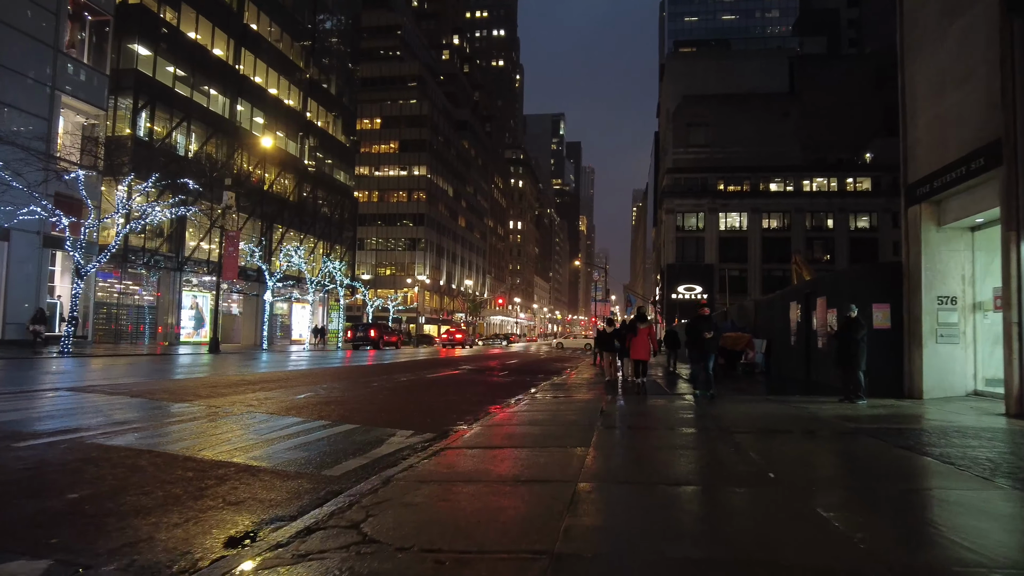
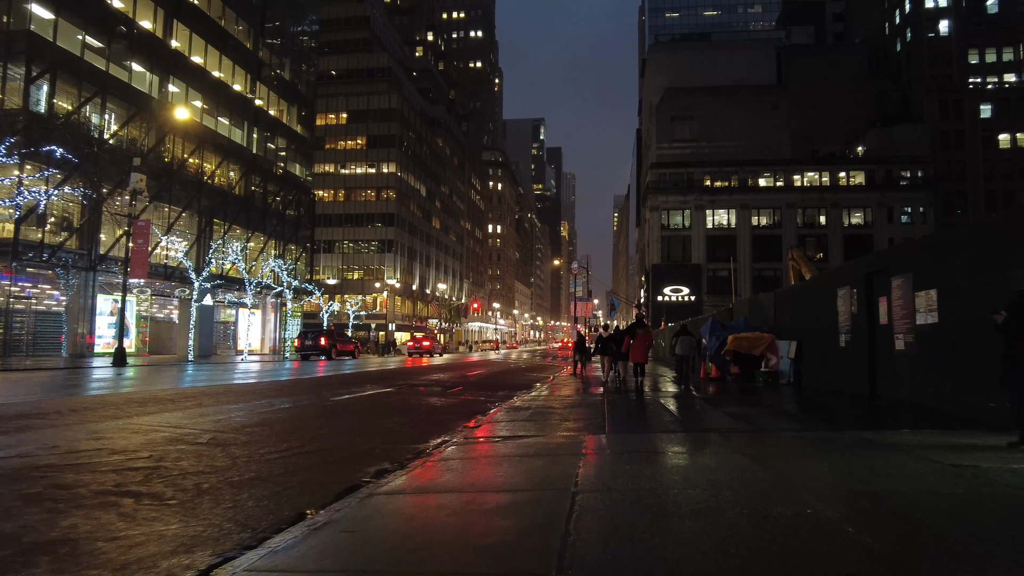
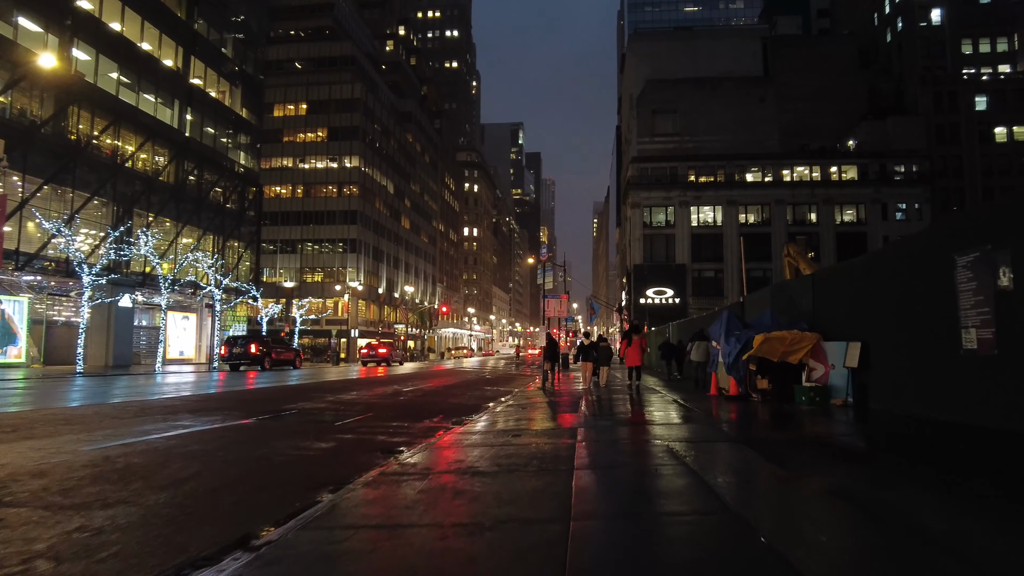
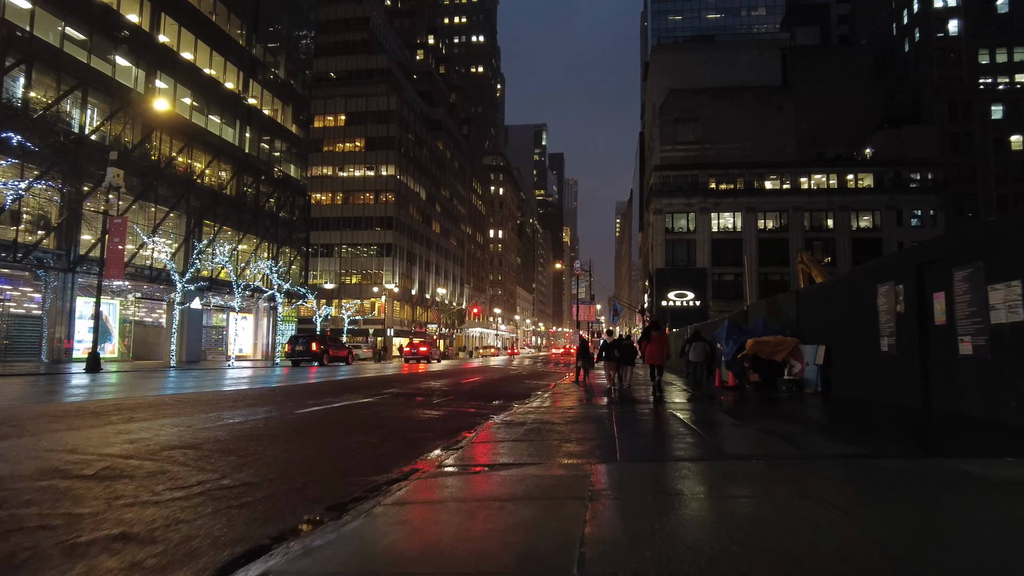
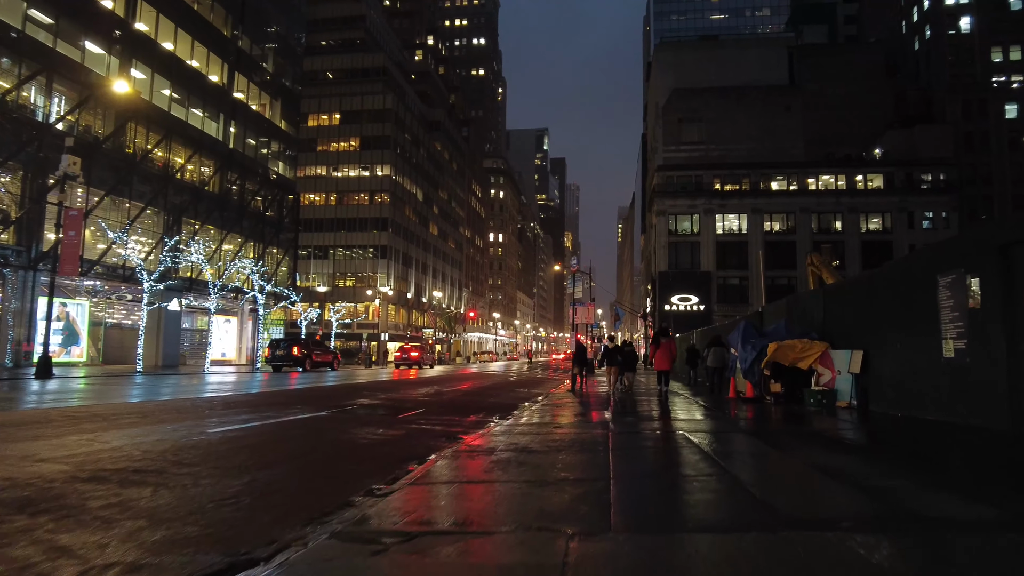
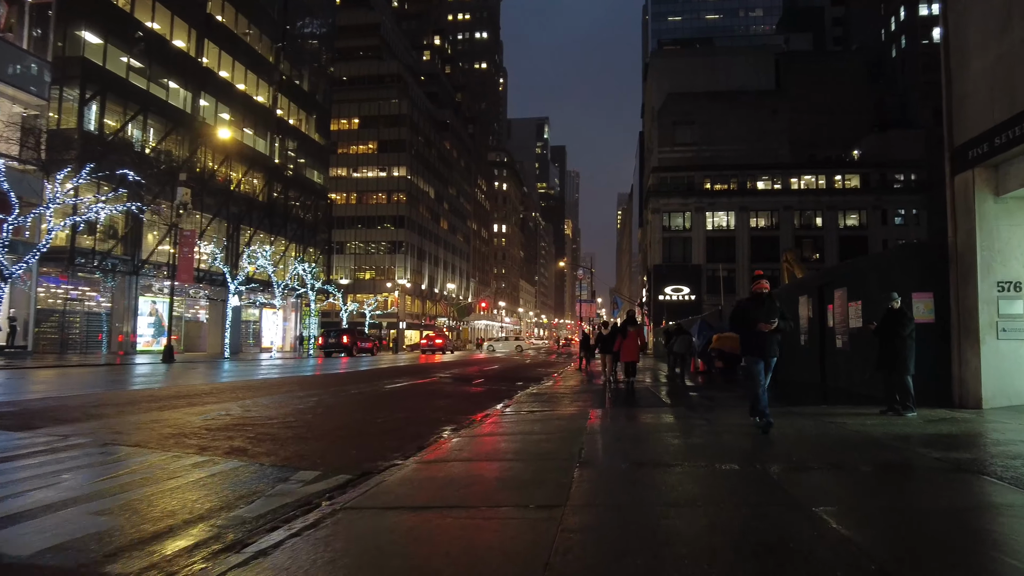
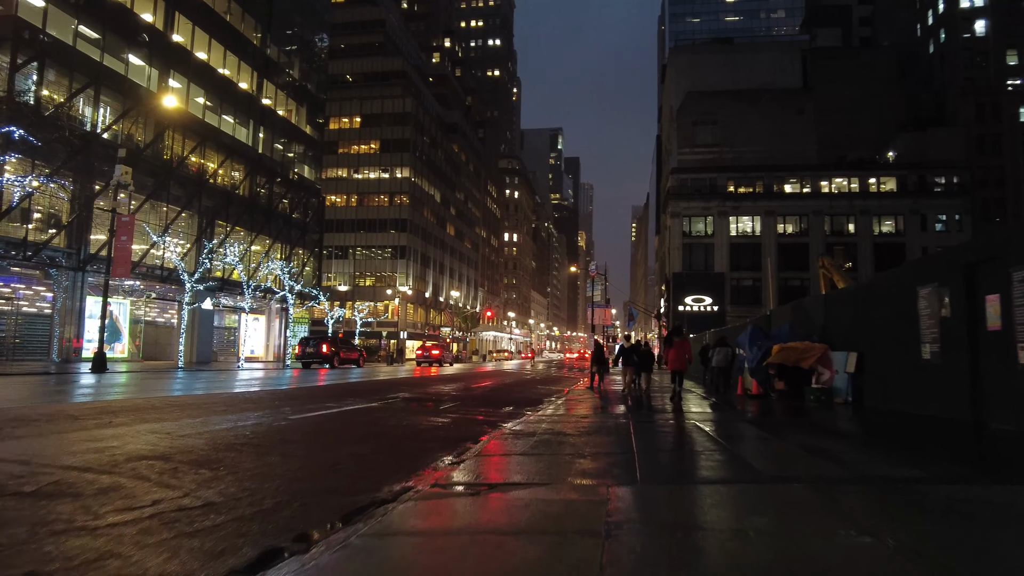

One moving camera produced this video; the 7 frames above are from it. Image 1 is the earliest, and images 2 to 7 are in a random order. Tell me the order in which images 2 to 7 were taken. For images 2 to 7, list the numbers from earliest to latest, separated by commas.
6, 2, 4, 7, 5, 3
